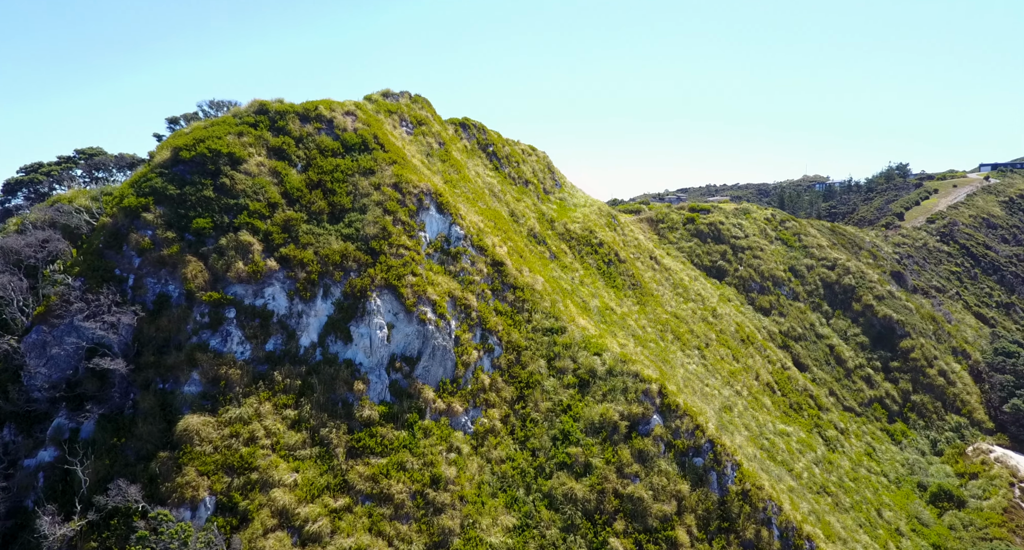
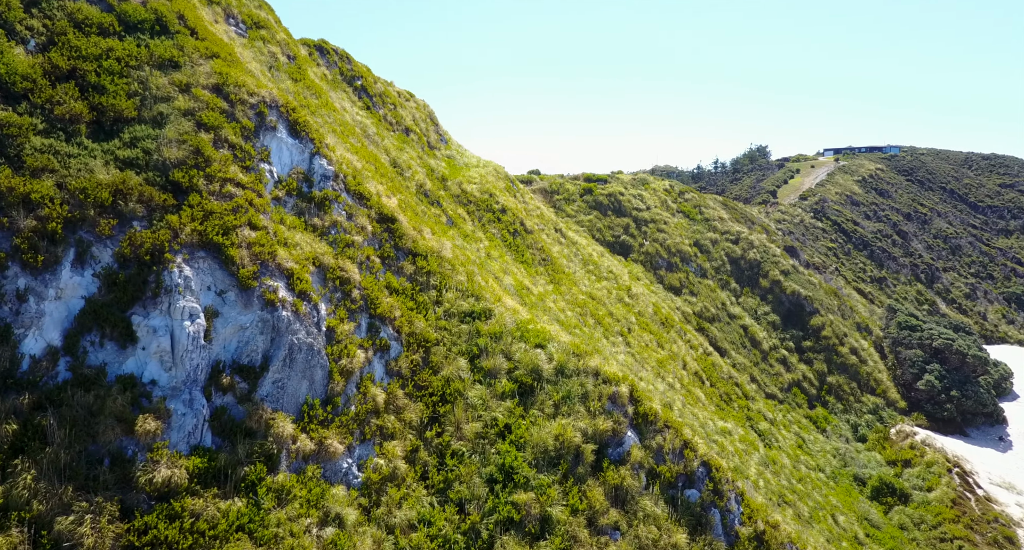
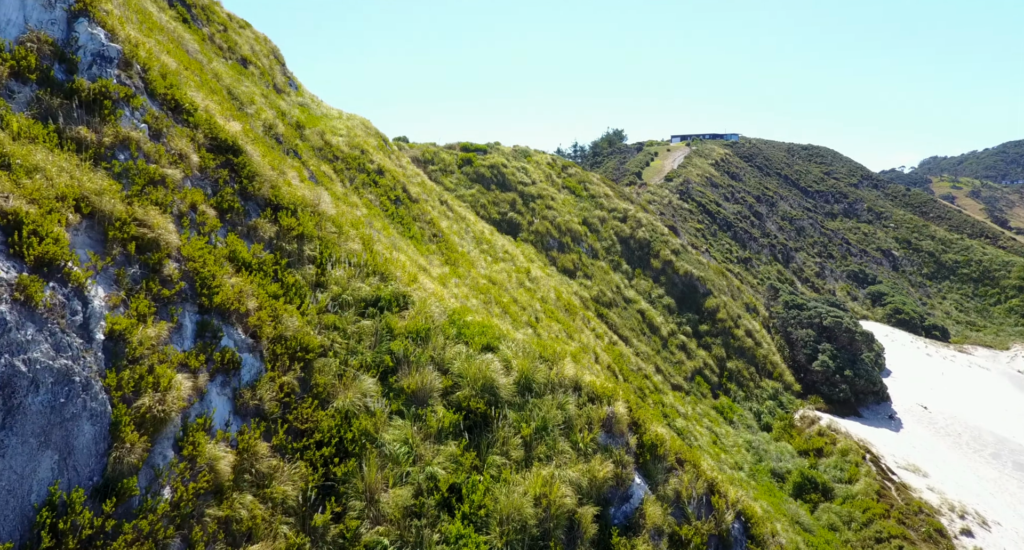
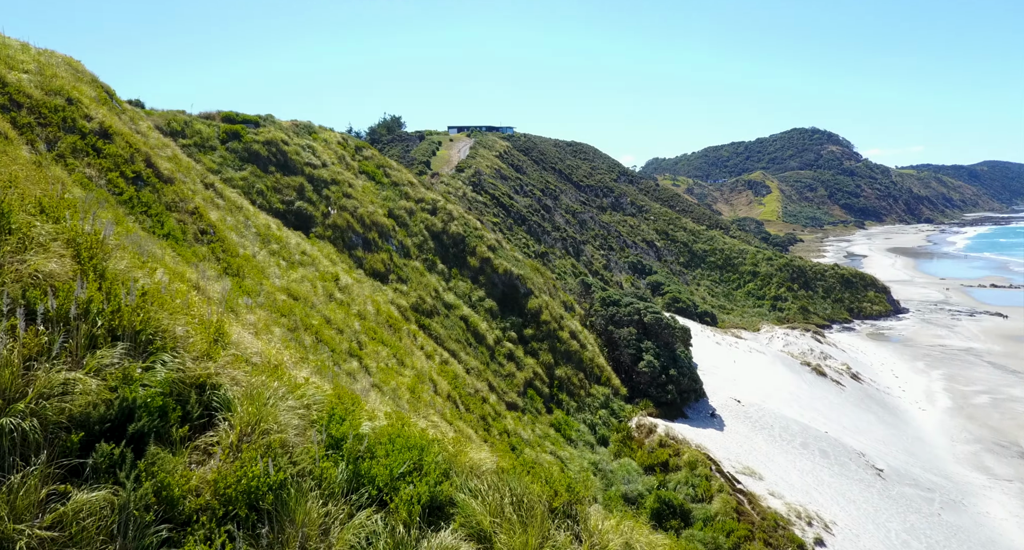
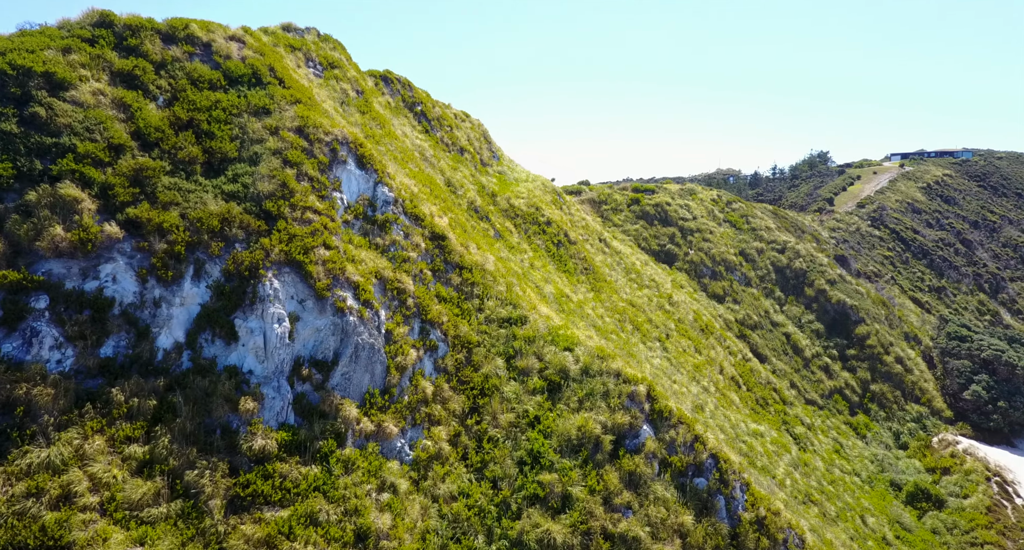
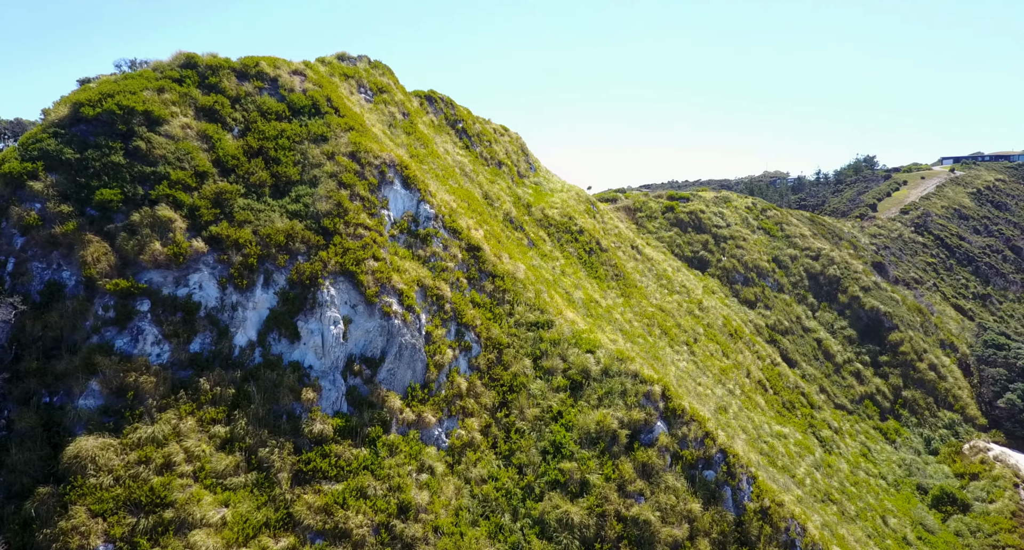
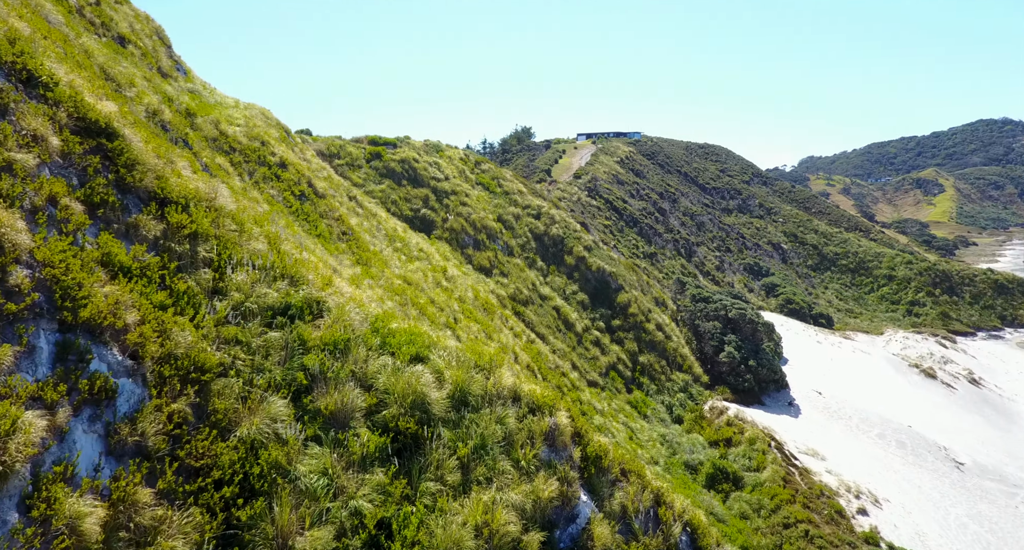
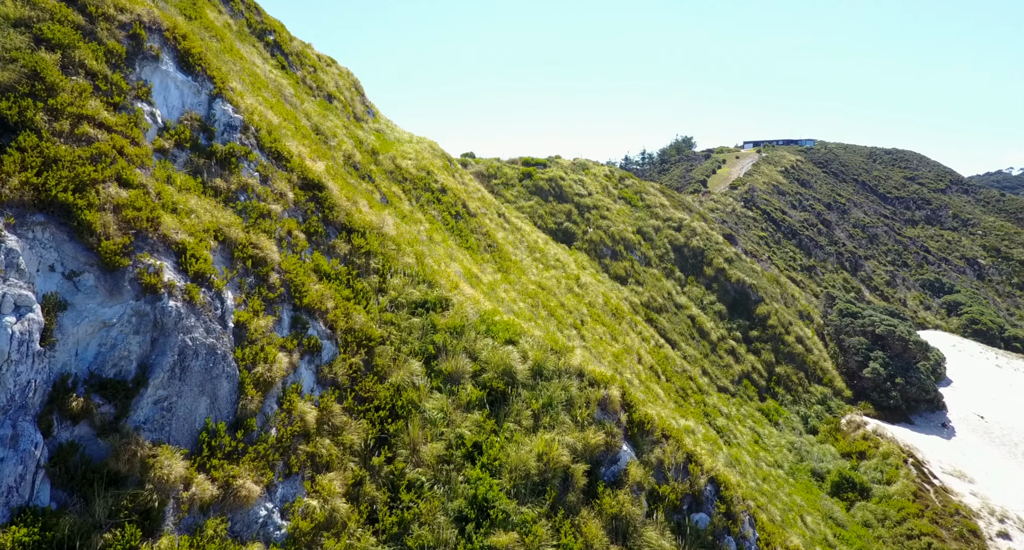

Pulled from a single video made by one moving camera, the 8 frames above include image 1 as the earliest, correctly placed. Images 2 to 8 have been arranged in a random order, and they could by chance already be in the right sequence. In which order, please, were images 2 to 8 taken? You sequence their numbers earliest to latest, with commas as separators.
6, 5, 2, 8, 3, 7, 4
